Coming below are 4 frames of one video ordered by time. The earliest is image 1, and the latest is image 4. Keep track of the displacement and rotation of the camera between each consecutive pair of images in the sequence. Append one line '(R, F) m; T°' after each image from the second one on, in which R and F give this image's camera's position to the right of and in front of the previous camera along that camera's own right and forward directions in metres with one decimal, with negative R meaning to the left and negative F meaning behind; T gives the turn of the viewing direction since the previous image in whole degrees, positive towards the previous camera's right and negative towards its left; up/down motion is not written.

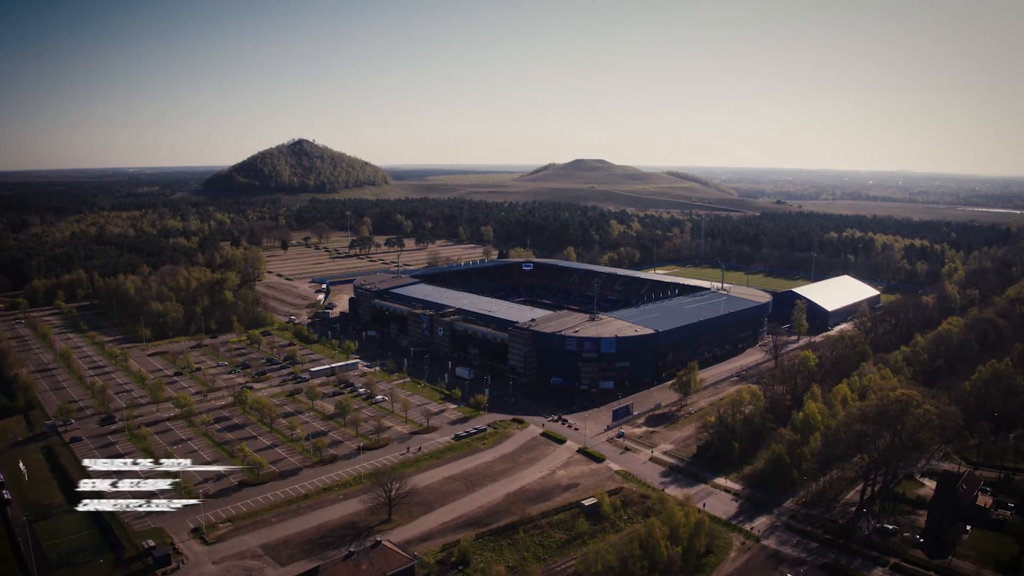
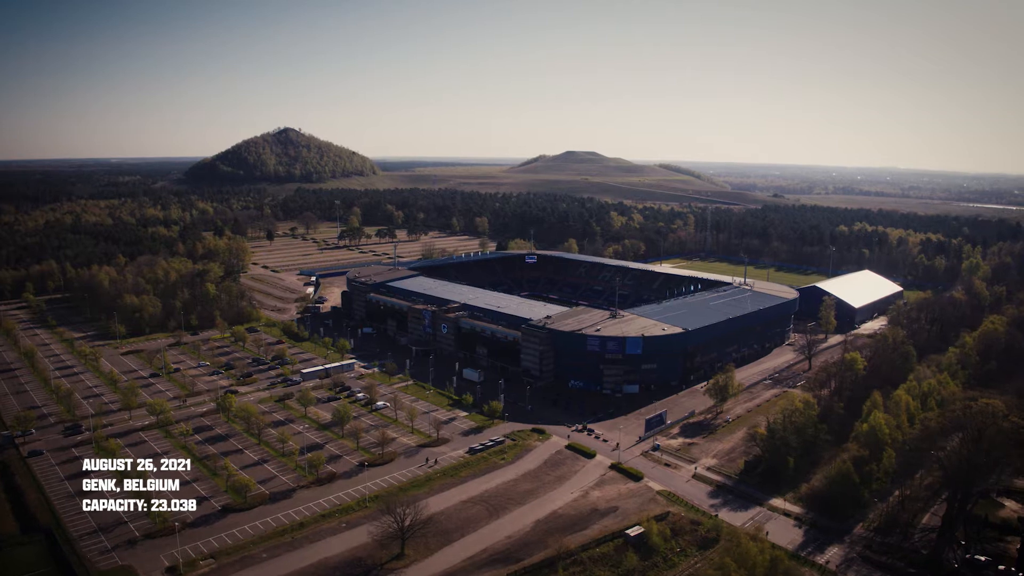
(-1.6, +3.7) m; +1°
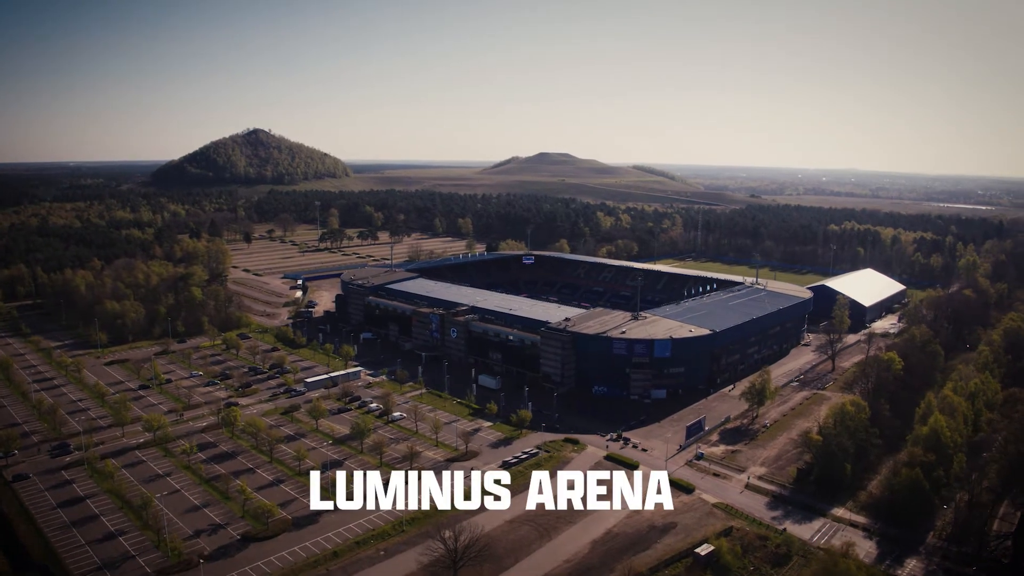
(-2.7, +2.0) m; +3°
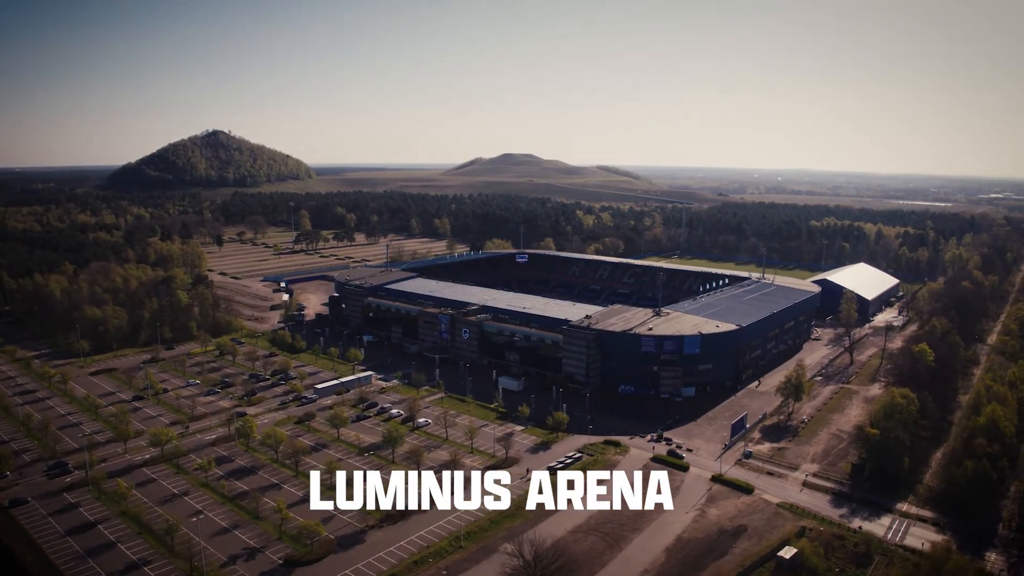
(-3.1, +1.5) m; +3°
